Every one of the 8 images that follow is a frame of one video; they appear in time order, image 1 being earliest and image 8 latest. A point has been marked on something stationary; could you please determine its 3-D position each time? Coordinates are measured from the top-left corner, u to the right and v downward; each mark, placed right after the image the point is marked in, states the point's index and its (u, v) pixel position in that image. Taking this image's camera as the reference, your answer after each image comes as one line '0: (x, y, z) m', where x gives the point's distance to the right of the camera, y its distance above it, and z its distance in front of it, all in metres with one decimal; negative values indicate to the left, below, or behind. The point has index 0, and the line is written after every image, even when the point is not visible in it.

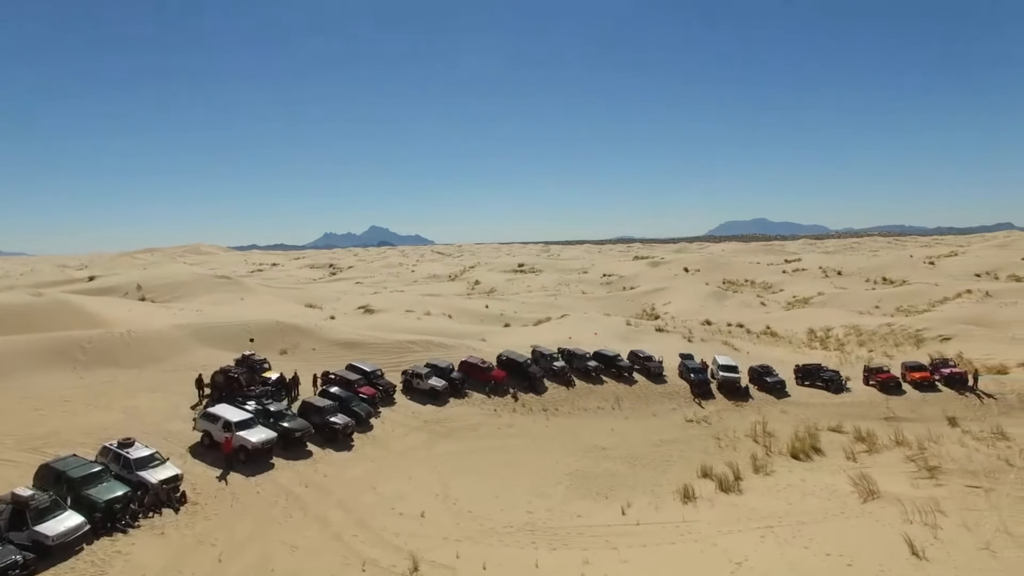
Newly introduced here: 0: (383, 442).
0: (-2.9, -3.5, +15.8) m
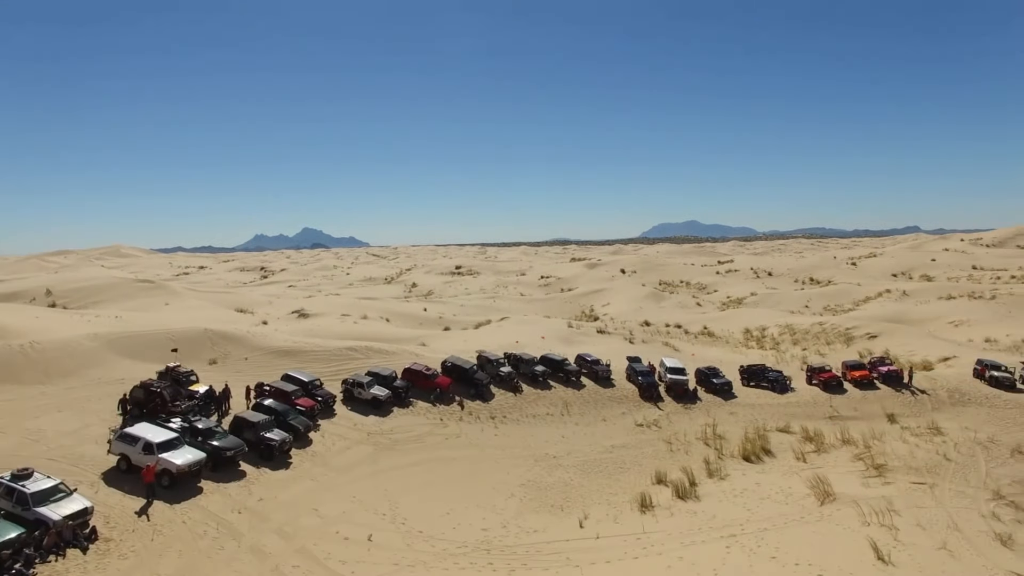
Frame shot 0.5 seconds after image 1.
0: (-3.9, -3.6, +14.7) m
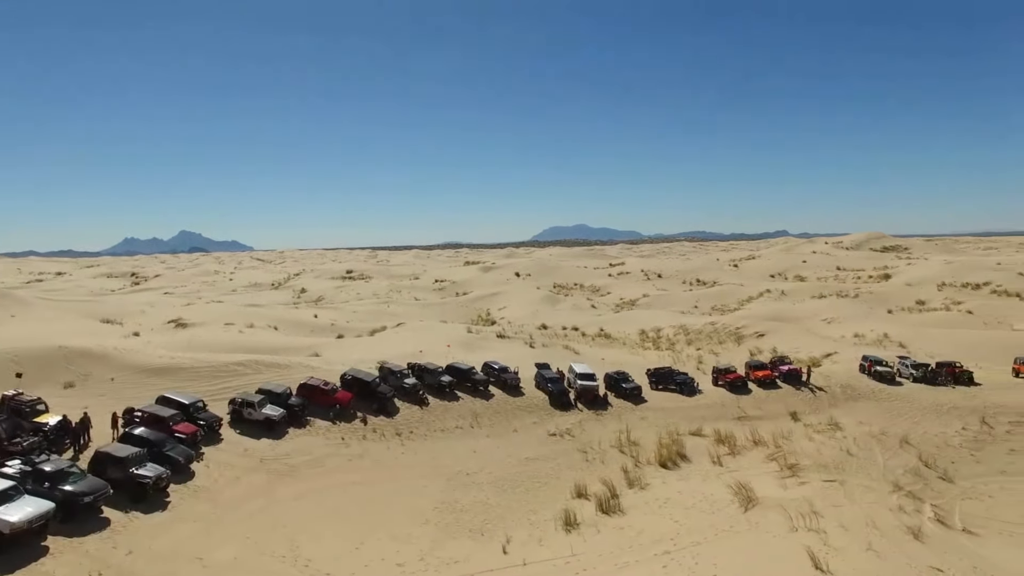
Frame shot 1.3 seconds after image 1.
0: (-5.5, -3.7, +12.9) m
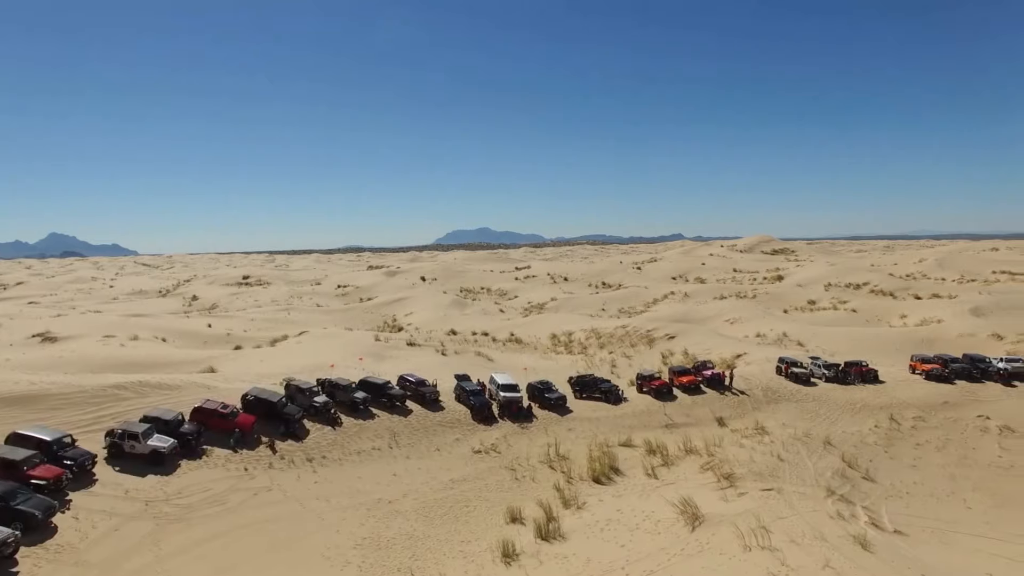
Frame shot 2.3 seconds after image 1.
0: (-6.6, -3.9, +10.7) m
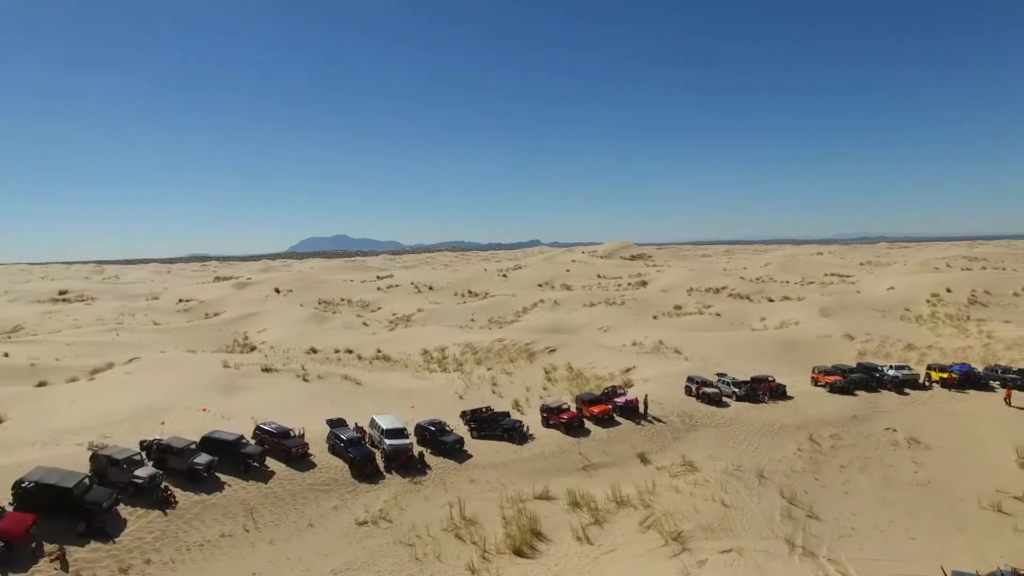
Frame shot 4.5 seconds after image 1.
0: (-7.1, -4.5, +5.7) m
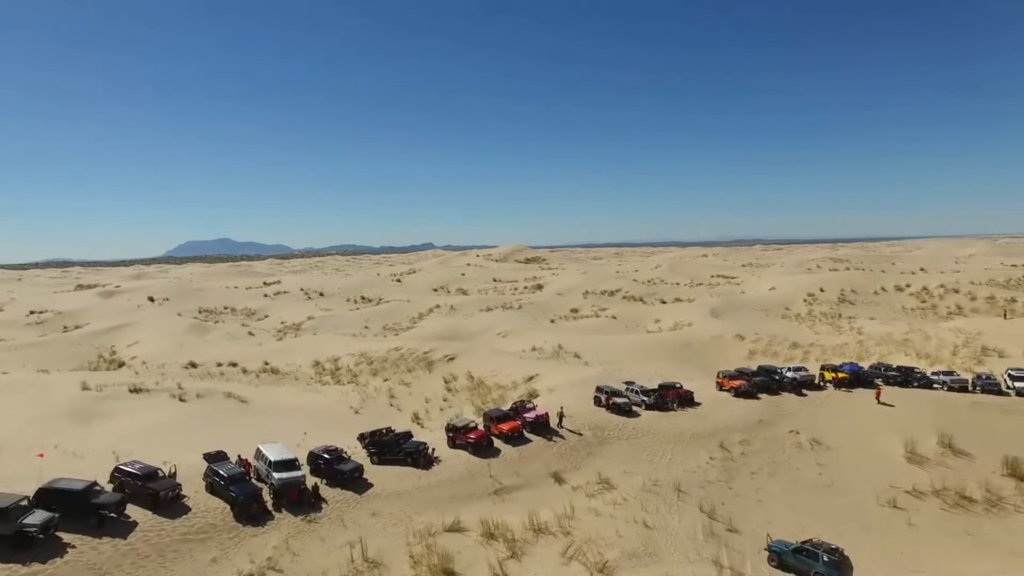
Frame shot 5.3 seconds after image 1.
0: (-7.4, -4.7, +3.2) m
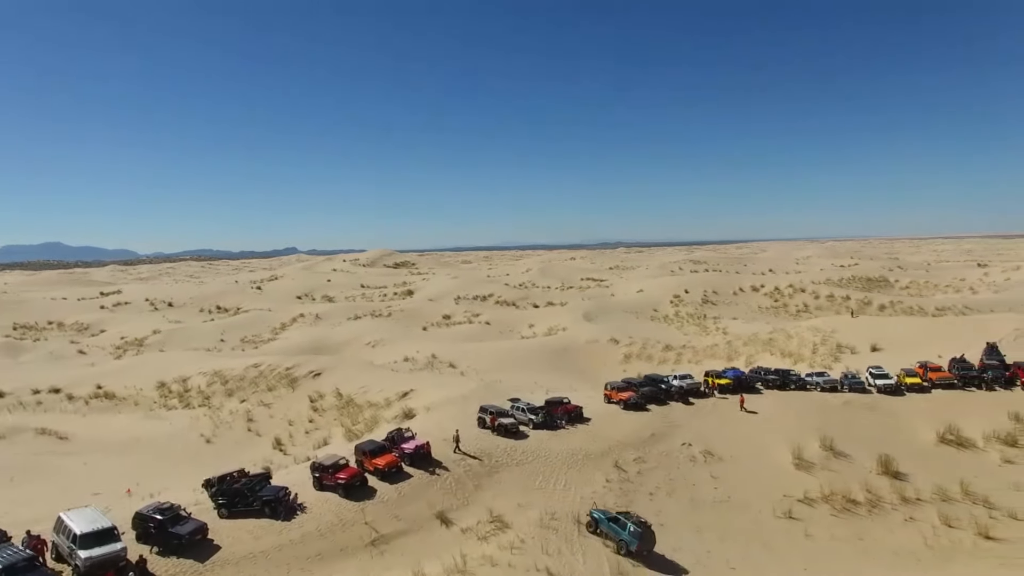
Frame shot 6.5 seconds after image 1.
0: (-7.2, -5.1, -0.3) m
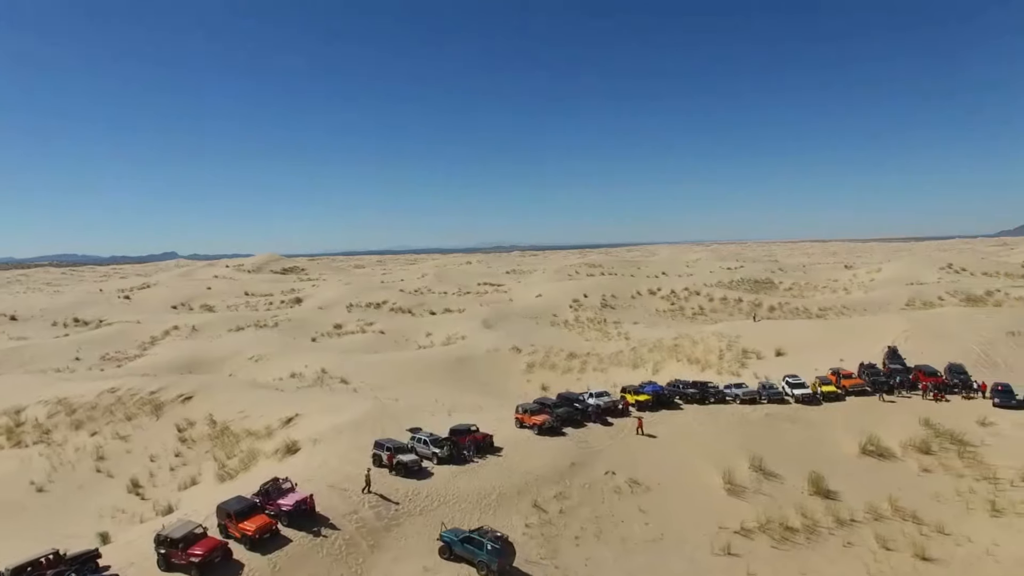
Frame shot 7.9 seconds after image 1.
0: (-6.5, -5.4, -4.3) m
